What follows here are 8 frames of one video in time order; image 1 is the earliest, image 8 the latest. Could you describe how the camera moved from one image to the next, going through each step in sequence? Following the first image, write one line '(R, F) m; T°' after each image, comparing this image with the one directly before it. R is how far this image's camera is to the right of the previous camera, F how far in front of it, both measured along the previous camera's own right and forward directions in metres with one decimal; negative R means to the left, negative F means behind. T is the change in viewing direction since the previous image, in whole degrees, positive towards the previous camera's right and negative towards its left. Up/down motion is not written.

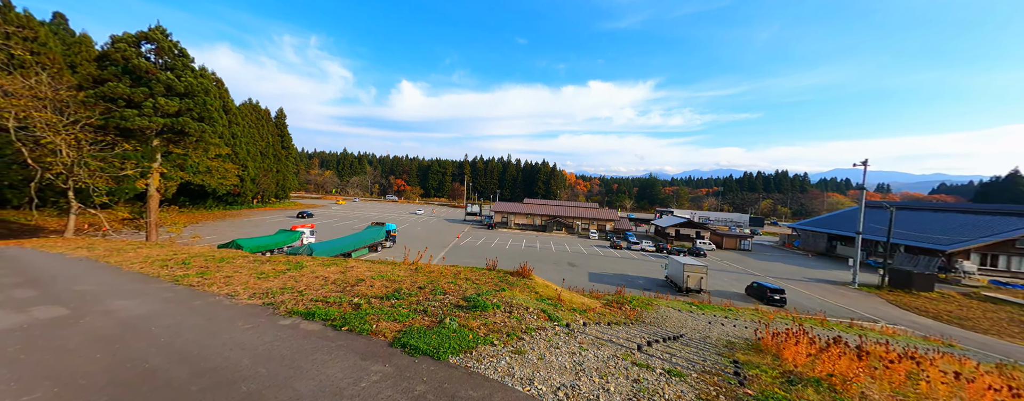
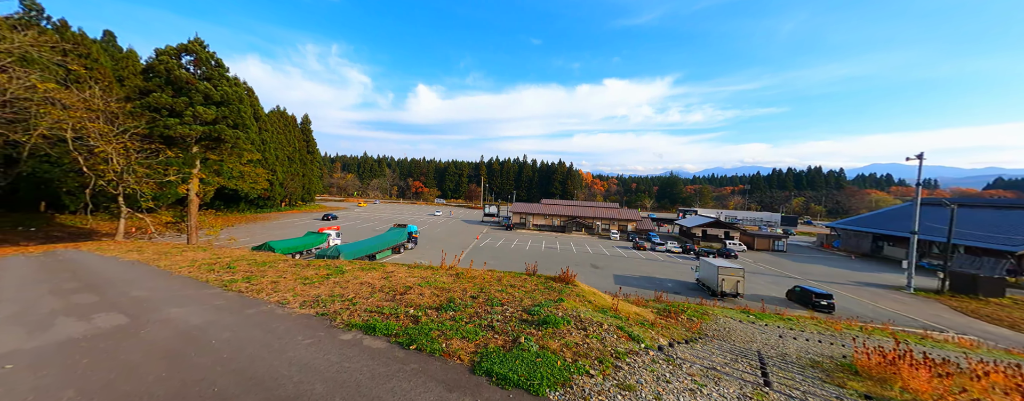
(-0.3, +0.2) m; -3°
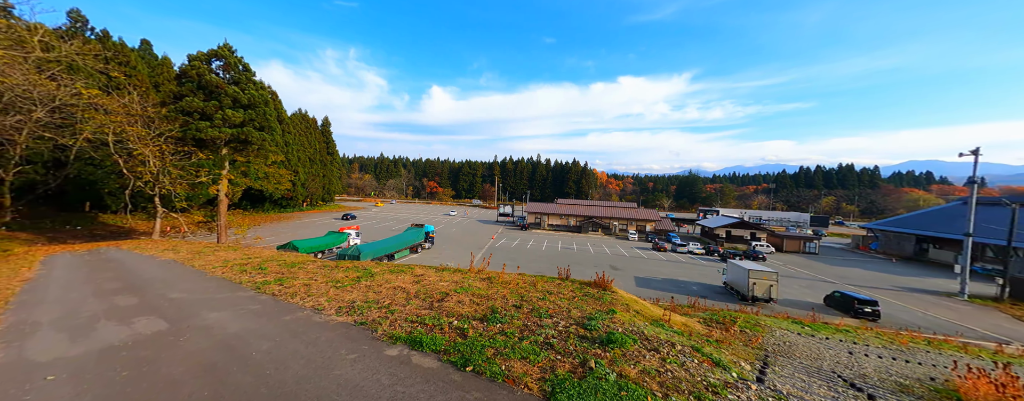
(-0.2, +0.2) m; -3°
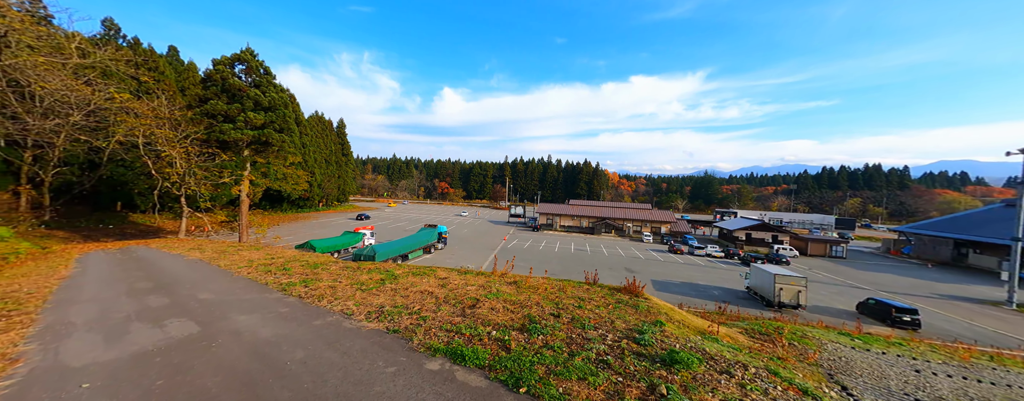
(-0.2, +0.1) m; -2°
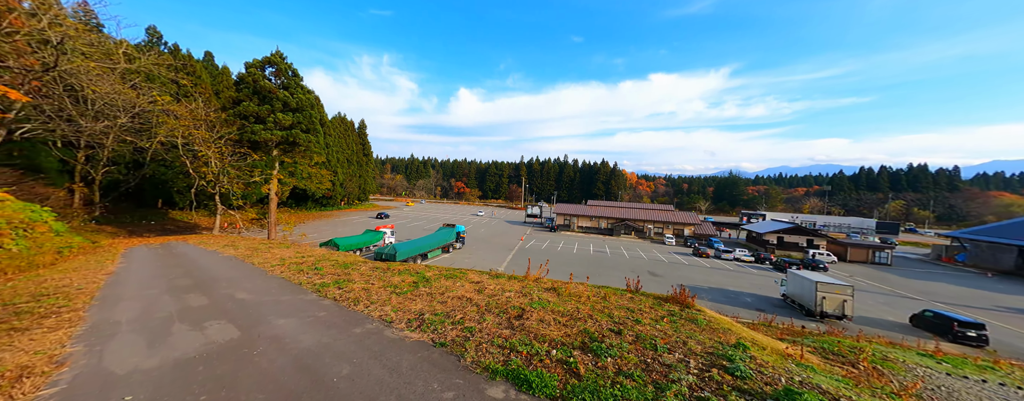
(-0.3, +0.2) m; -3°
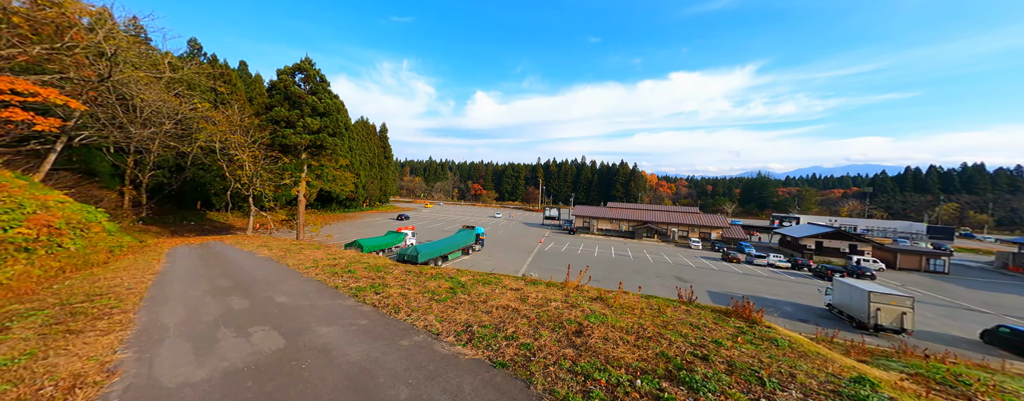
(-0.3, +0.2) m; -3°
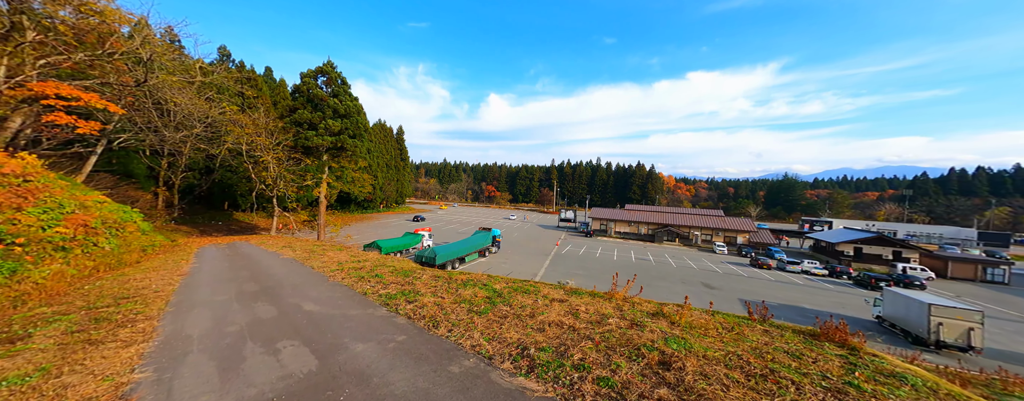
(-0.3, +0.3) m; -3°
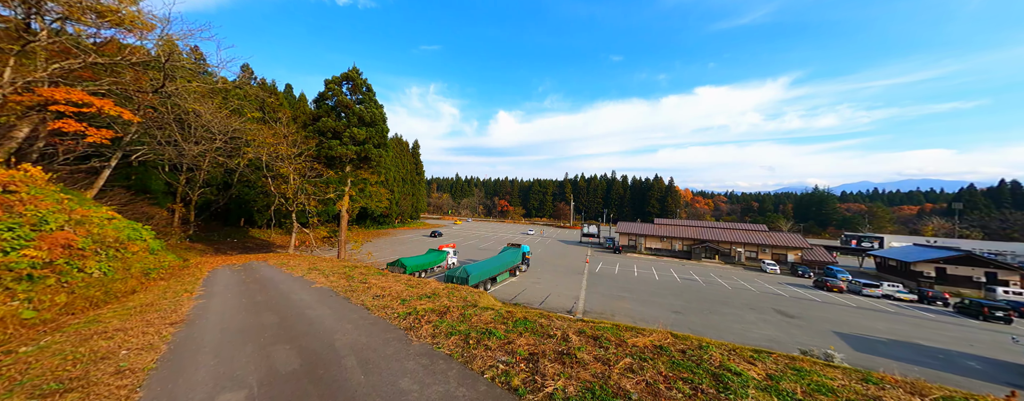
(-1.8, +2.0) m; -2°
